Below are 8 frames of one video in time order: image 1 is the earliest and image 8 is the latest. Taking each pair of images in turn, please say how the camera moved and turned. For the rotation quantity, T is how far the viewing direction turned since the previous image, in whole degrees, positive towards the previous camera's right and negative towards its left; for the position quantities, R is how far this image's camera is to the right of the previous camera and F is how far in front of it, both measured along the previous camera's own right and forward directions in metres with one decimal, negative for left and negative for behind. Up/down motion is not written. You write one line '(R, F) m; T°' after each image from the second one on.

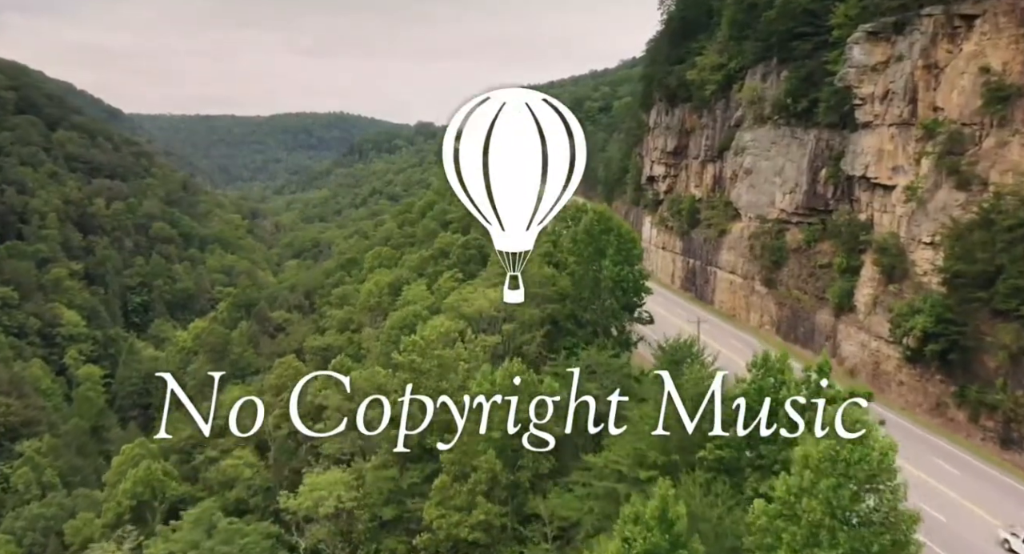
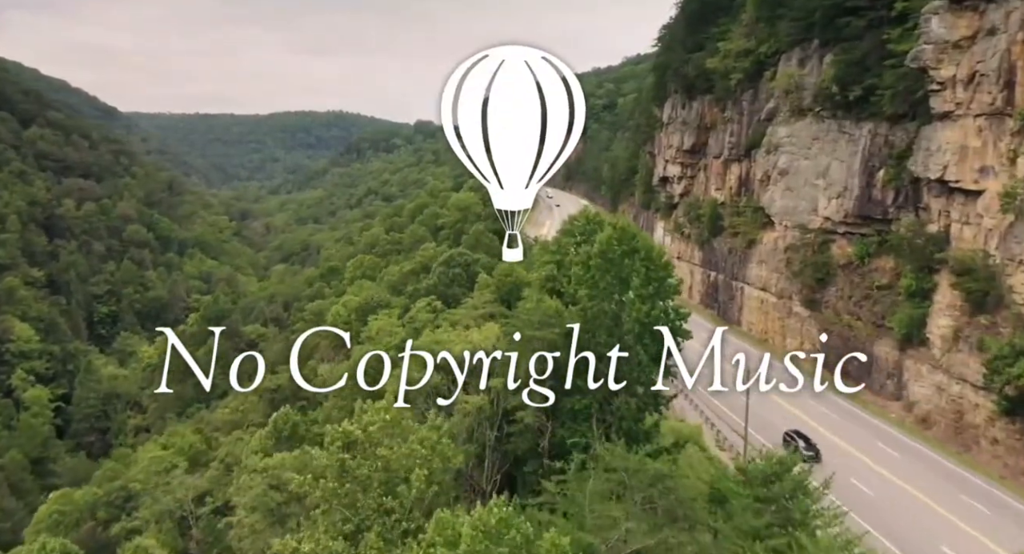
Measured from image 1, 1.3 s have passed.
(+0.3, +7.8) m; 0°
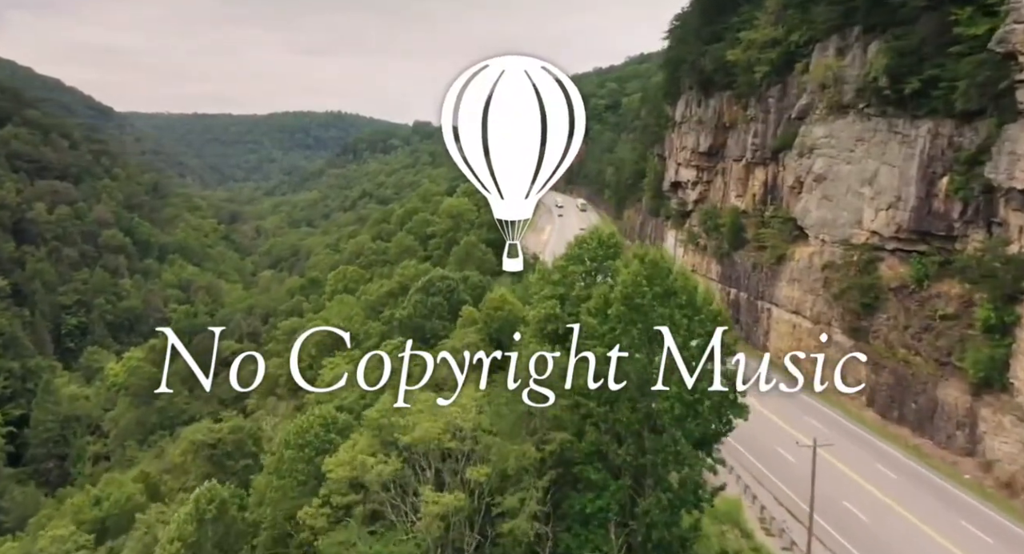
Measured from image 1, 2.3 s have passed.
(+0.2, +6.1) m; 0°
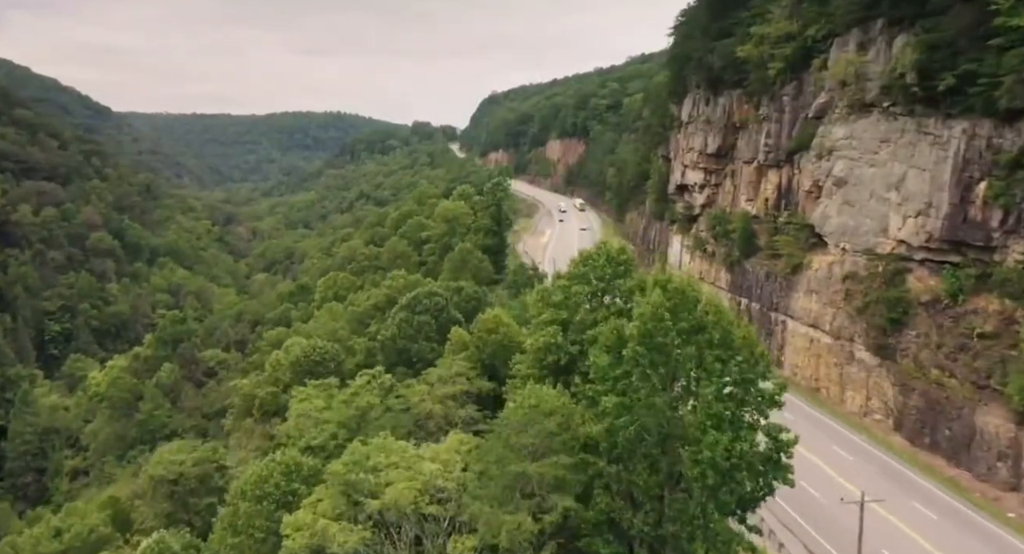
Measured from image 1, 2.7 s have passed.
(+0.1, +2.8) m; 0°
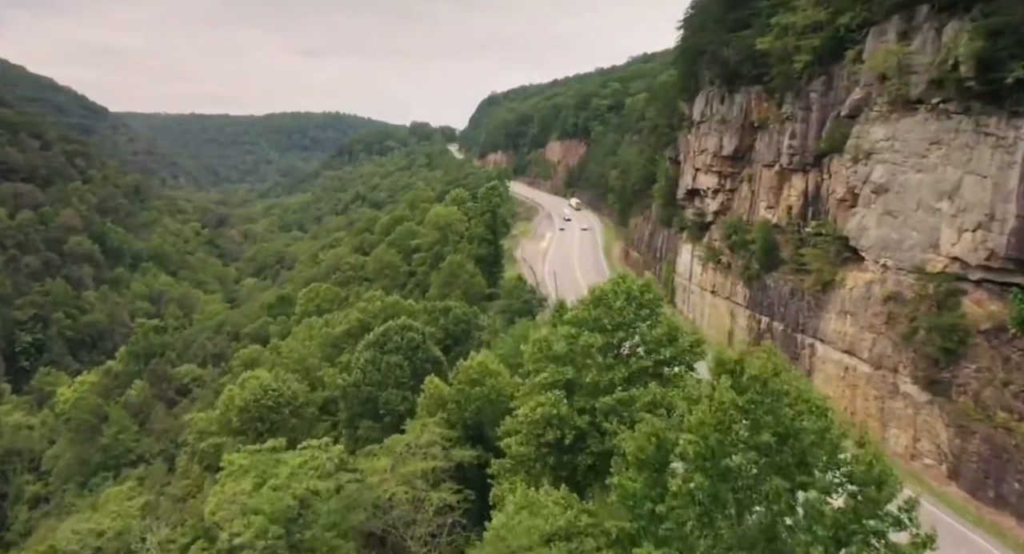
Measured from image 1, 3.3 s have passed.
(+0.2, +4.5) m; 0°
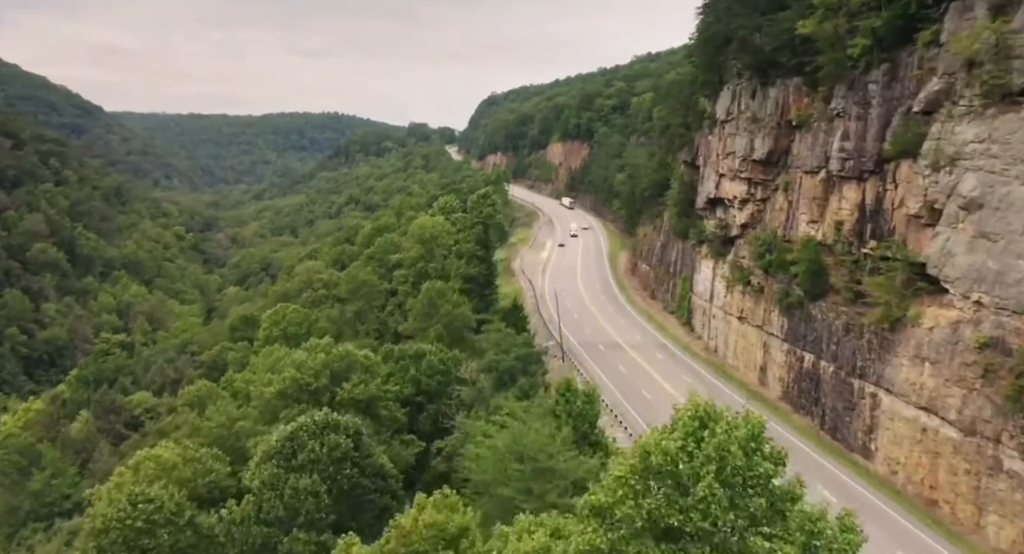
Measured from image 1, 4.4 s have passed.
(+0.3, +7.1) m; 0°
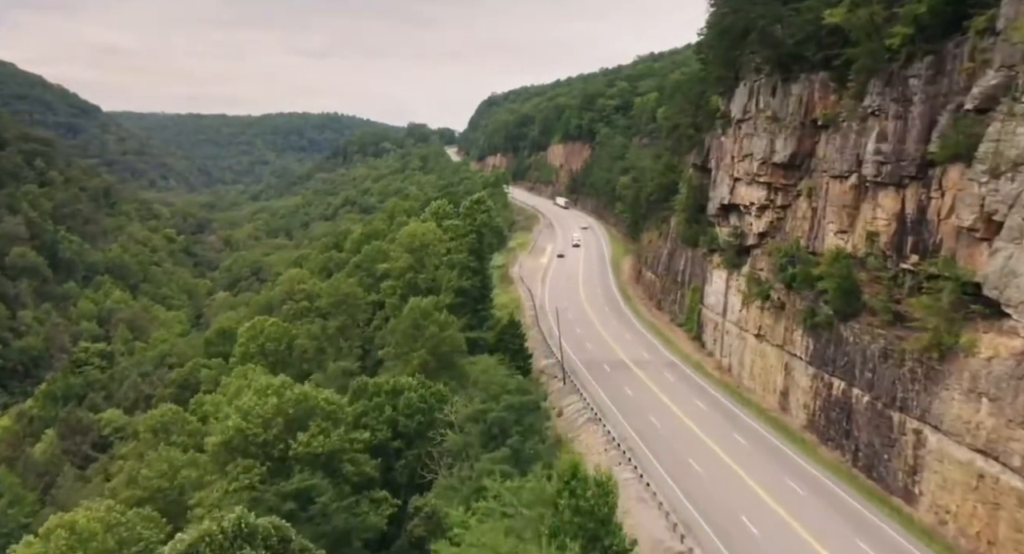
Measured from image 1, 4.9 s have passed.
(+0.2, +3.7) m; 0°
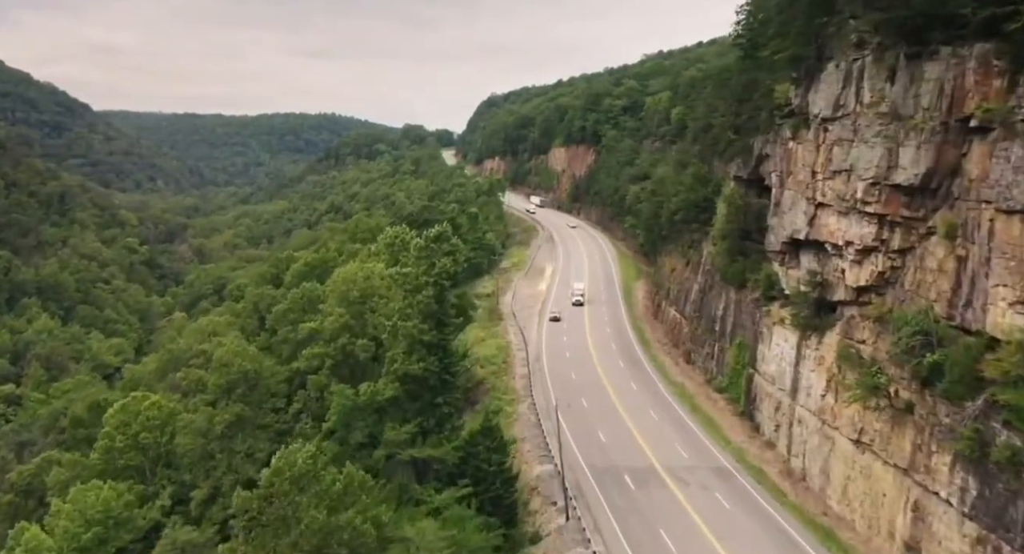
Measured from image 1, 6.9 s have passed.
(+0.7, +13.2) m; 0°
